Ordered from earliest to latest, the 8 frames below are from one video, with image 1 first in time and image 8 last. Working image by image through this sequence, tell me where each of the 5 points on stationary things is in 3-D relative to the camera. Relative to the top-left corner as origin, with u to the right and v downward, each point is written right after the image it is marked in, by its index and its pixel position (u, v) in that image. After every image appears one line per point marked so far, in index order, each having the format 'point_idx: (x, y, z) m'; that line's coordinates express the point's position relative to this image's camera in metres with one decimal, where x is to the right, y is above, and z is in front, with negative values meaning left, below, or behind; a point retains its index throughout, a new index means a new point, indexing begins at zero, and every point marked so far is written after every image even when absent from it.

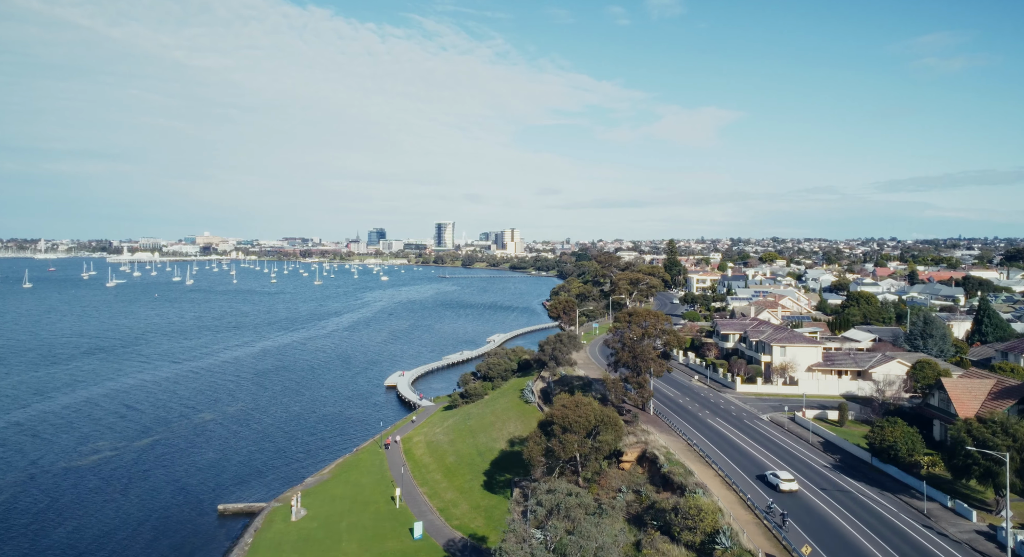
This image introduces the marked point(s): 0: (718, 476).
0: (+5.9, -5.6, +18.6) m
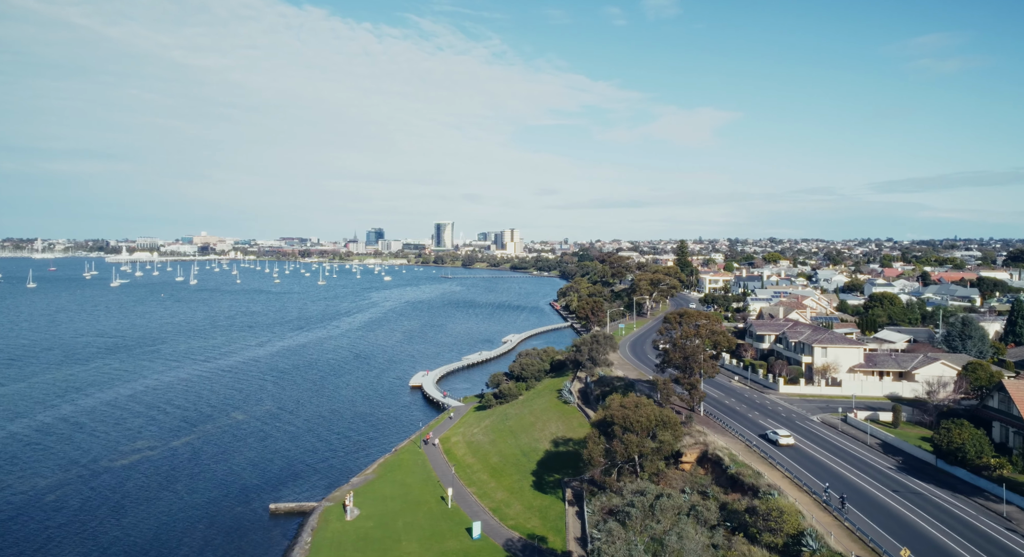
0: (+7.8, -5.6, +18.5) m
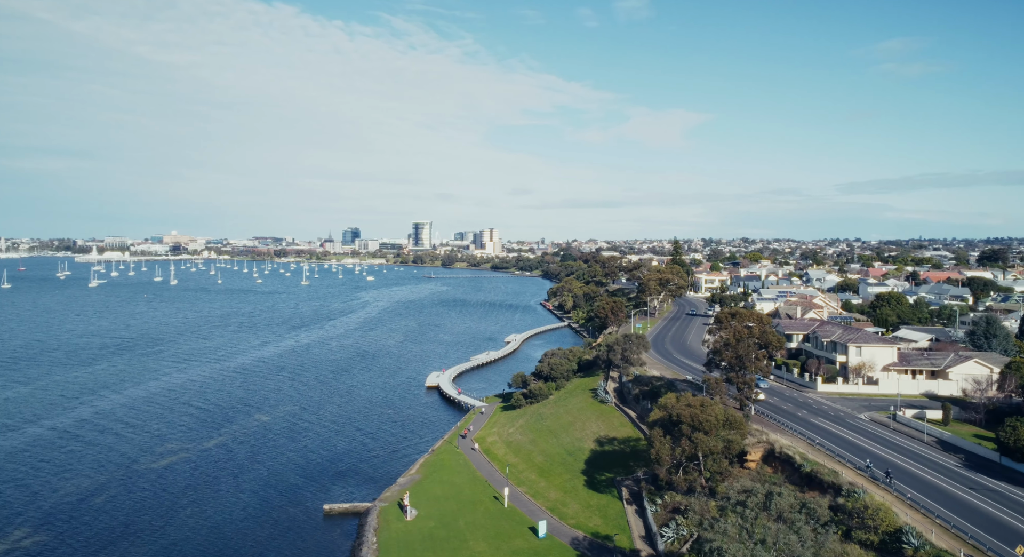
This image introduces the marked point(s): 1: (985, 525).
0: (+10.0, -5.5, +18.6) m
1: (+11.0, -5.7, +15.5) m
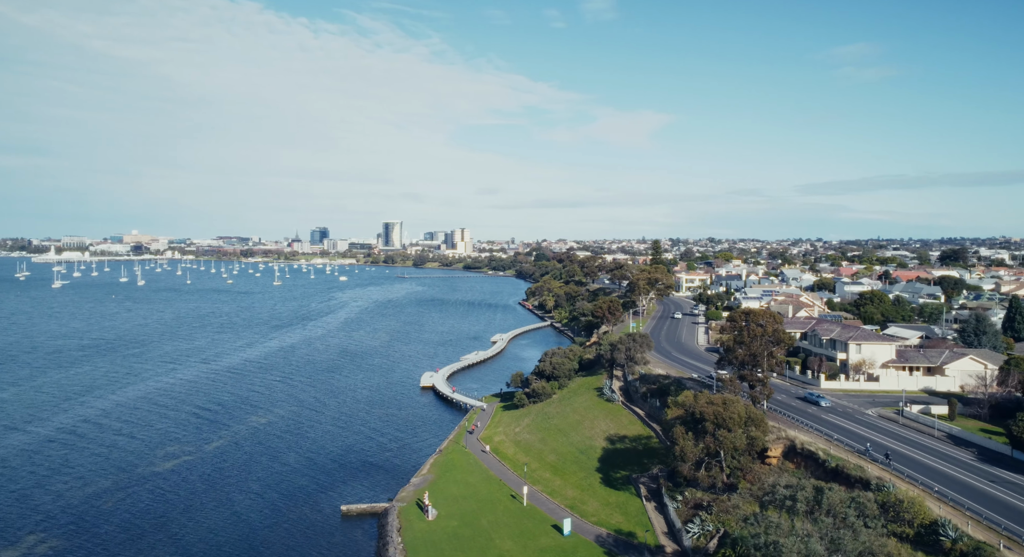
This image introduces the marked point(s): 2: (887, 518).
0: (+10.9, -5.5, +19.0) m
1: (+12.0, -5.6, +16.0) m
2: (+8.7, -5.6, +15.3) m
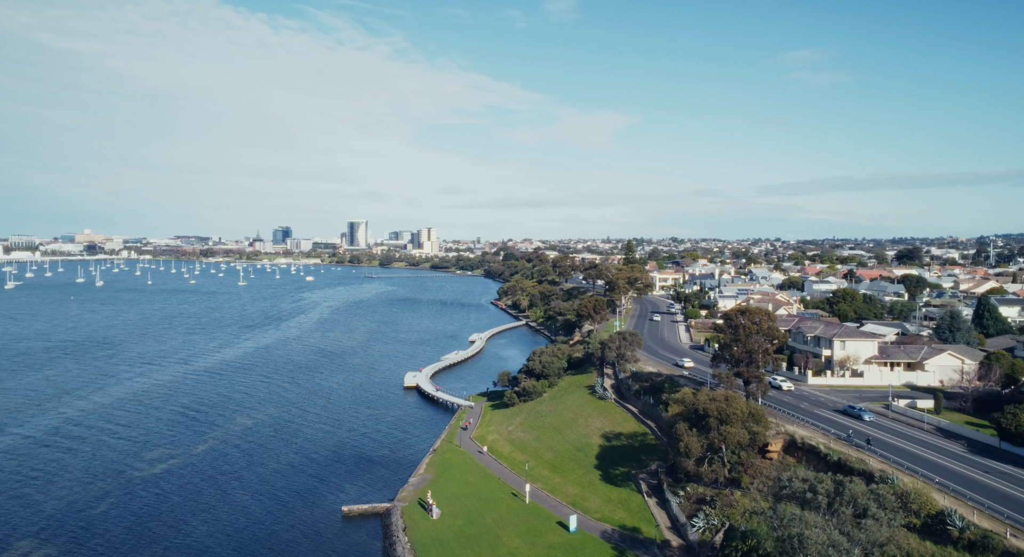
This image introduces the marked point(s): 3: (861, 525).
0: (+11.2, -5.4, +19.6) m
1: (+12.4, -5.6, +16.6) m
2: (+9.2, -5.5, +15.8) m
3: (+7.5, -5.4, +14.3) m
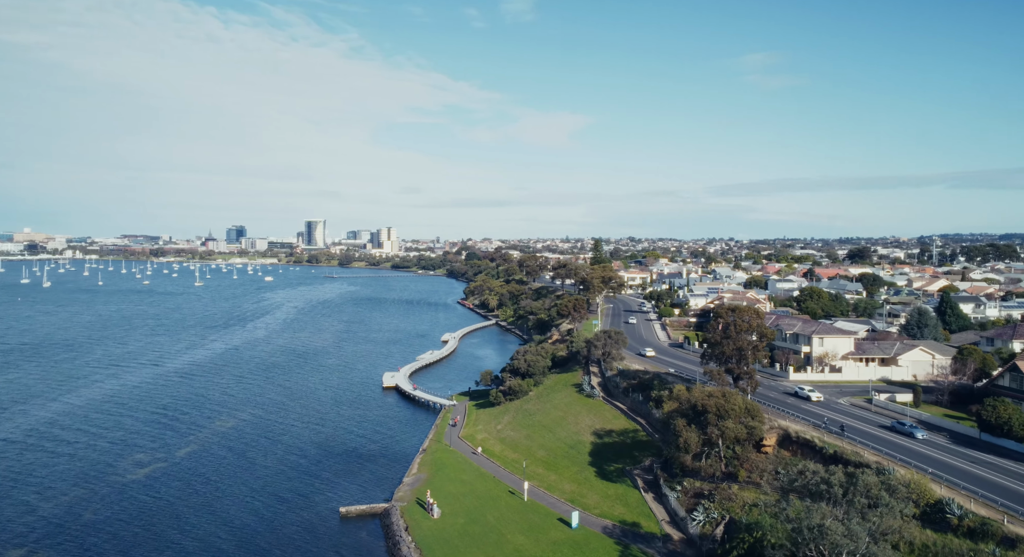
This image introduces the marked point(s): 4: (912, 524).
0: (+11.4, -5.4, +20.4) m
1: (+12.8, -5.6, +17.4) m
2: (+9.6, -5.5, +16.5) m
3: (+8.0, -5.4, +14.9) m
4: (+9.3, -5.7, +15.3) m
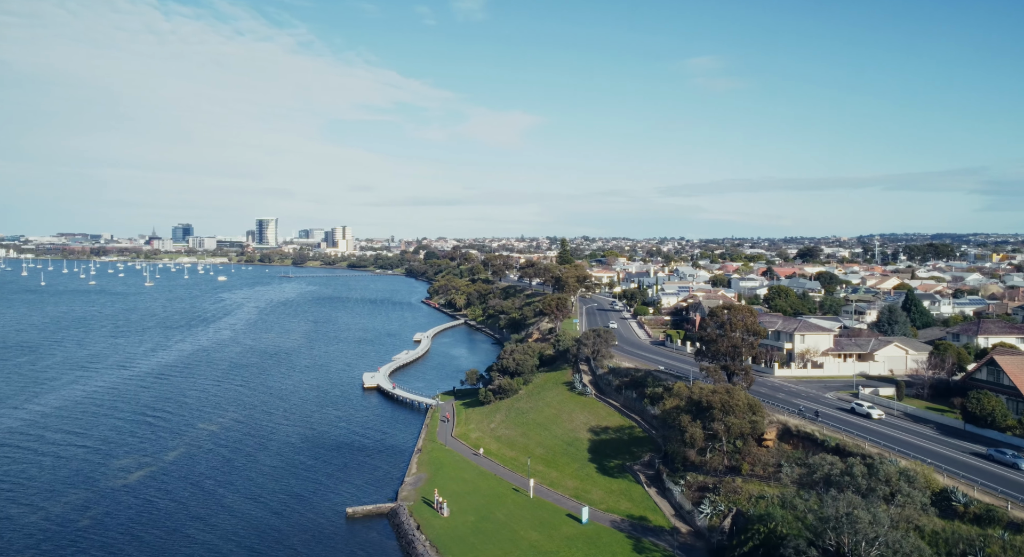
0: (+11.9, -5.4, +21.3) m
1: (+13.4, -5.5, +18.4) m
2: (+10.2, -5.5, +17.3) m
3: (+8.8, -5.4, +15.6) m
4: (+10.0, -5.7, +16.1) m
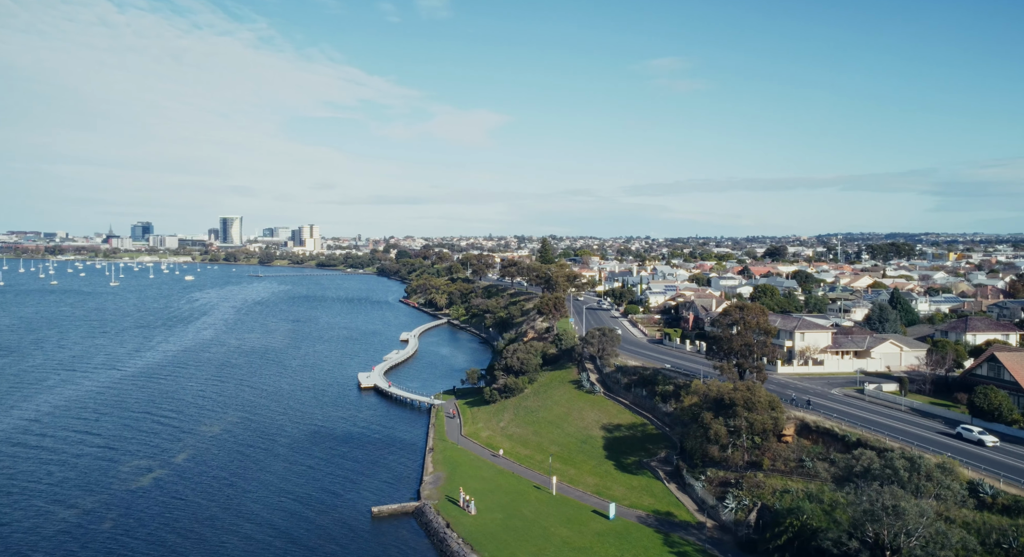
0: (+12.9, -5.4, +22.1) m
1: (+14.5, -5.5, +19.2) m
2: (+11.4, -5.5, +18.0) m
3: (+10.0, -5.4, +16.3) m
4: (+11.2, -5.7, +16.8) m
